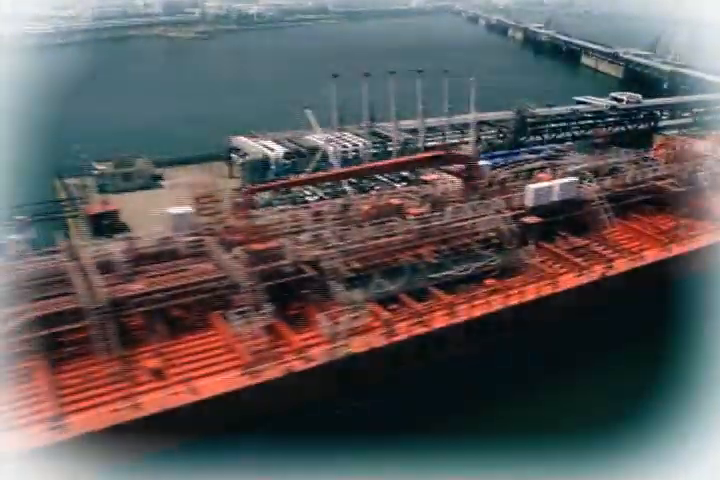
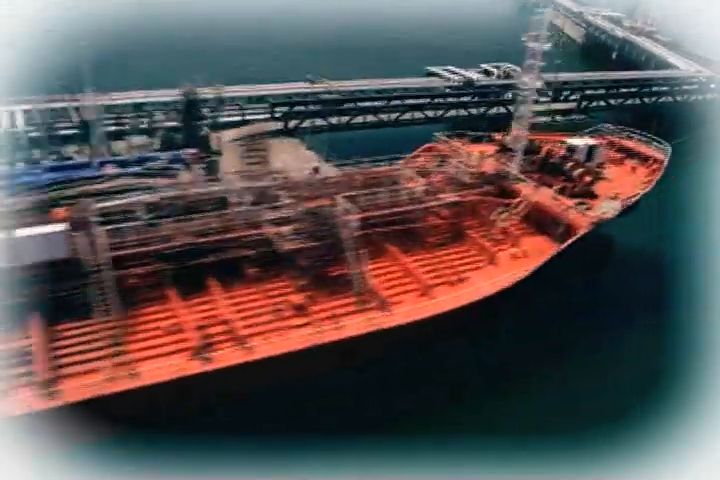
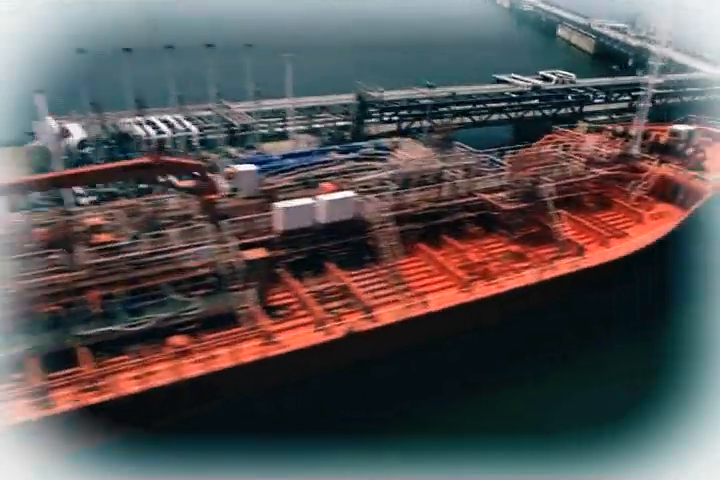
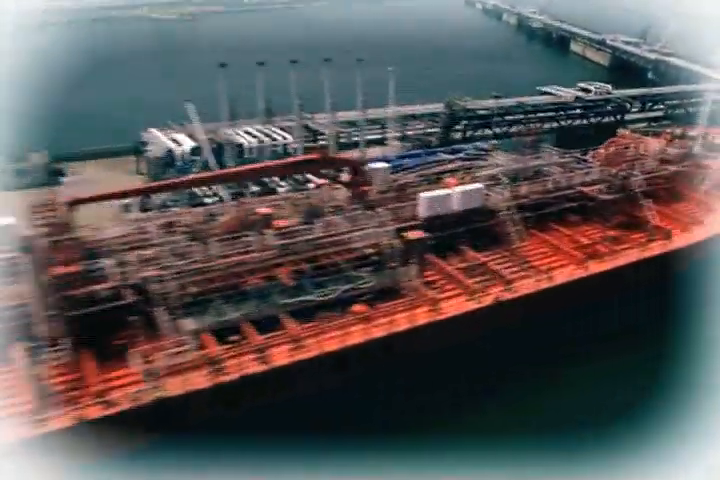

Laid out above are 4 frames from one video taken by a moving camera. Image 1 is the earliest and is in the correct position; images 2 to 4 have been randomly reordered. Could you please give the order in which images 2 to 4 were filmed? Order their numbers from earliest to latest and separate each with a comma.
4, 3, 2
